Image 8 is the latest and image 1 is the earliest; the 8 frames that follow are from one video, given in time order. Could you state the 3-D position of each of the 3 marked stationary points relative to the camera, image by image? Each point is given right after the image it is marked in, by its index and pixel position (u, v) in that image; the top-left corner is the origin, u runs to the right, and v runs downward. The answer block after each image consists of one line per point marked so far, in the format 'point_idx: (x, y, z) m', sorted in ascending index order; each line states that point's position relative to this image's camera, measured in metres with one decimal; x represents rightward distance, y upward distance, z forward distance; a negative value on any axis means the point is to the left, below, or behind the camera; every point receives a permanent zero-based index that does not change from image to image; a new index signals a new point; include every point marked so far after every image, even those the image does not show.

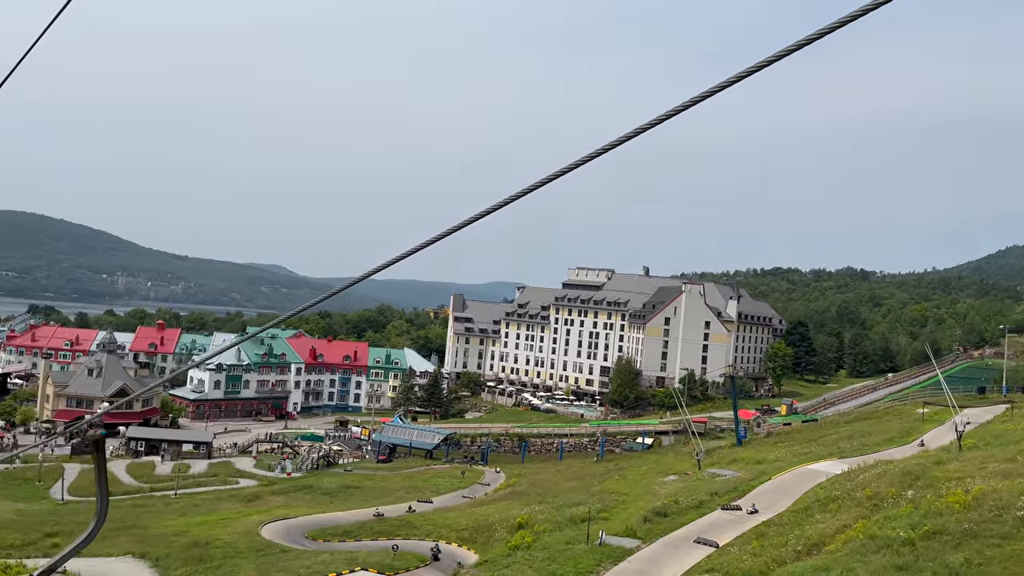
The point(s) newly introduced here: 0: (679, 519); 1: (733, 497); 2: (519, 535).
0: (+4.1, -5.7, +18.2) m
1: (+5.9, -5.5, +19.8) m
2: (+0.2, -6.3, +18.9) m
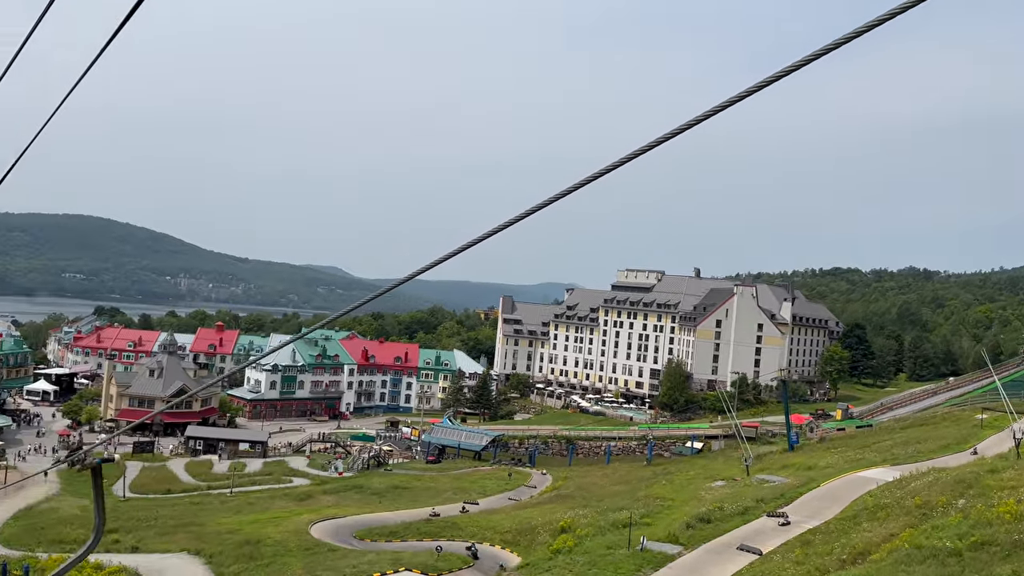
0: (+5.1, -5.8, +17.9) m
1: (+7.0, -5.6, +19.4) m
2: (+1.3, -6.4, +18.9) m
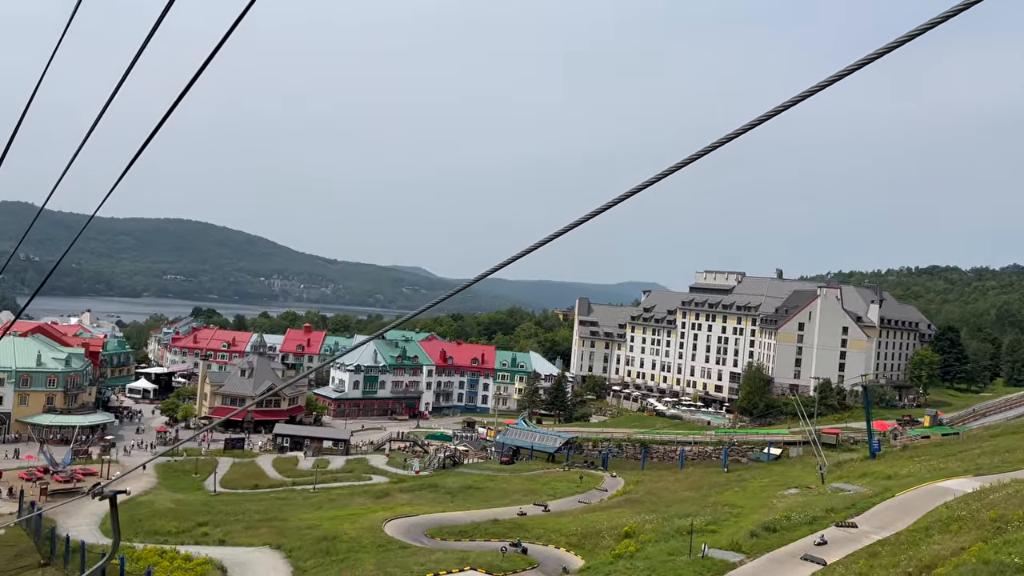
0: (+6.6, -5.9, +17.7) m
1: (+8.7, -5.8, +18.9) m
2: (+2.9, -6.6, +19.0) m
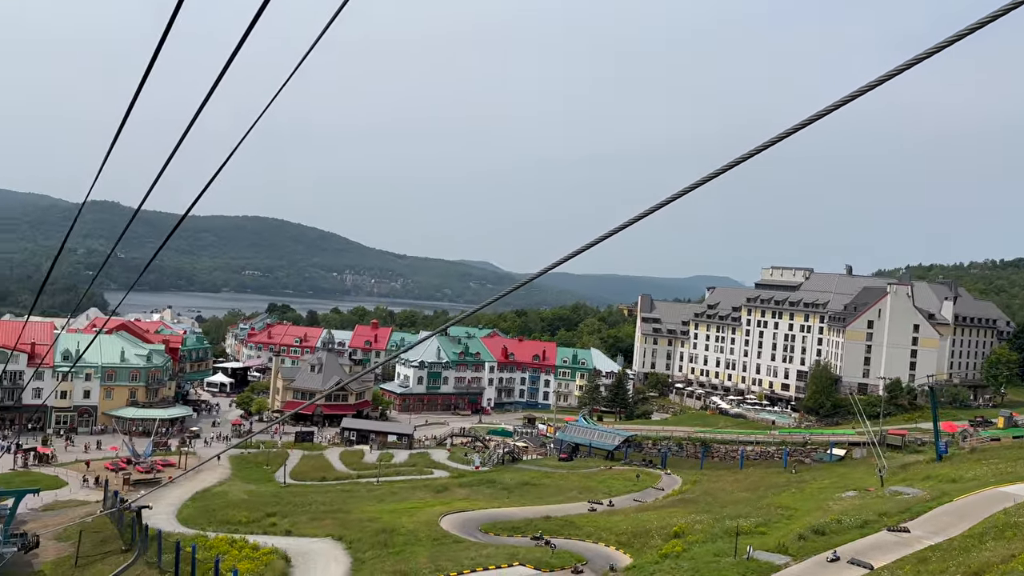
0: (+7.8, -6.0, +17.5) m
1: (+9.9, -5.8, +18.6) m
2: (+4.2, -6.7, +19.2) m
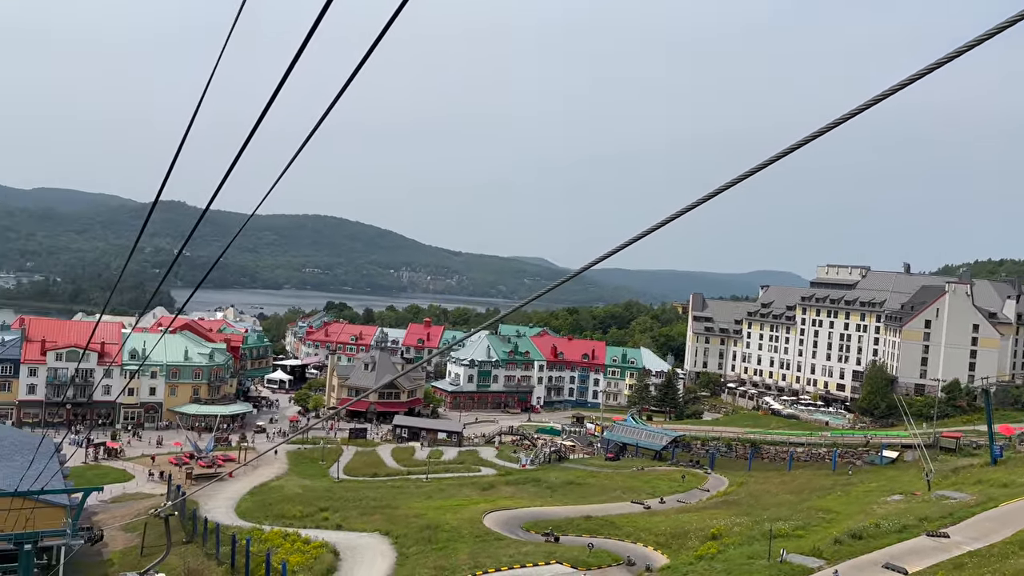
0: (+8.6, -6.1, +17.5) m
1: (+10.9, -5.9, +18.3) m
2: (+5.2, -6.8, +19.4) m
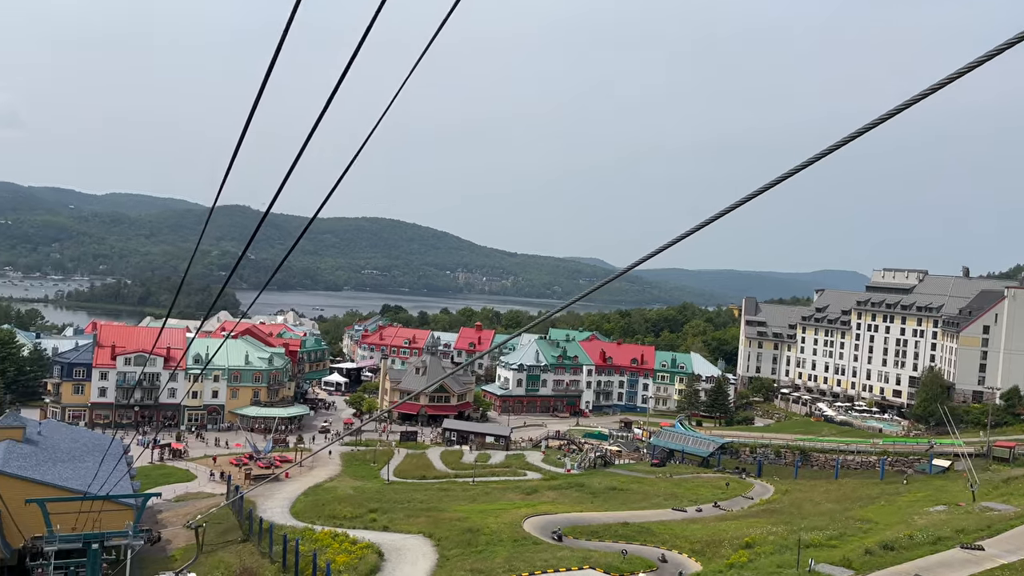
0: (+9.4, -6.4, +17.5) m
1: (+11.7, -6.2, +18.2) m
2: (+6.1, -7.1, +19.7) m
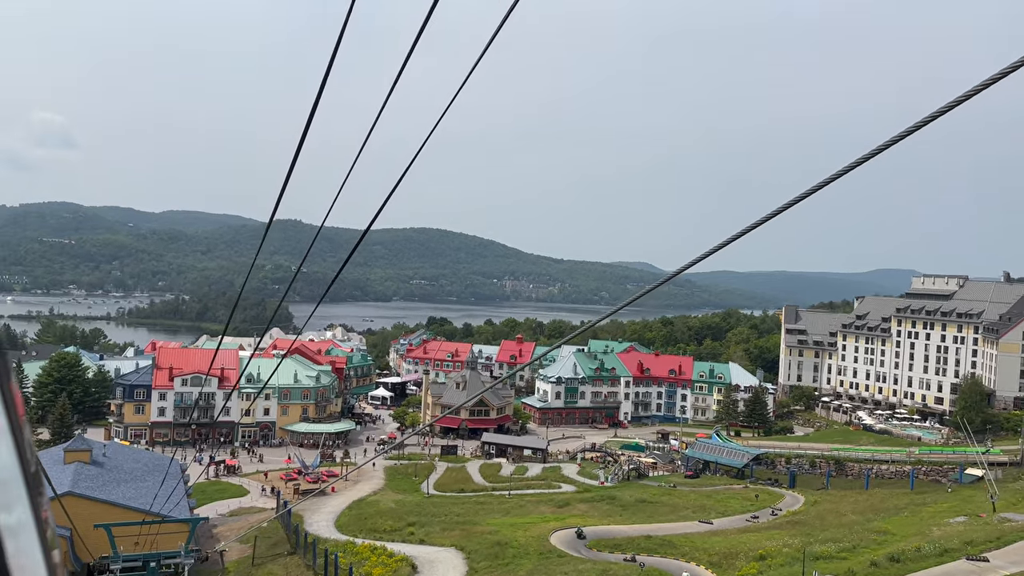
0: (+9.9, -7.0, +18.3) m
1: (+12.2, -6.7, +18.8) m
2: (+6.8, -7.8, +20.6) m
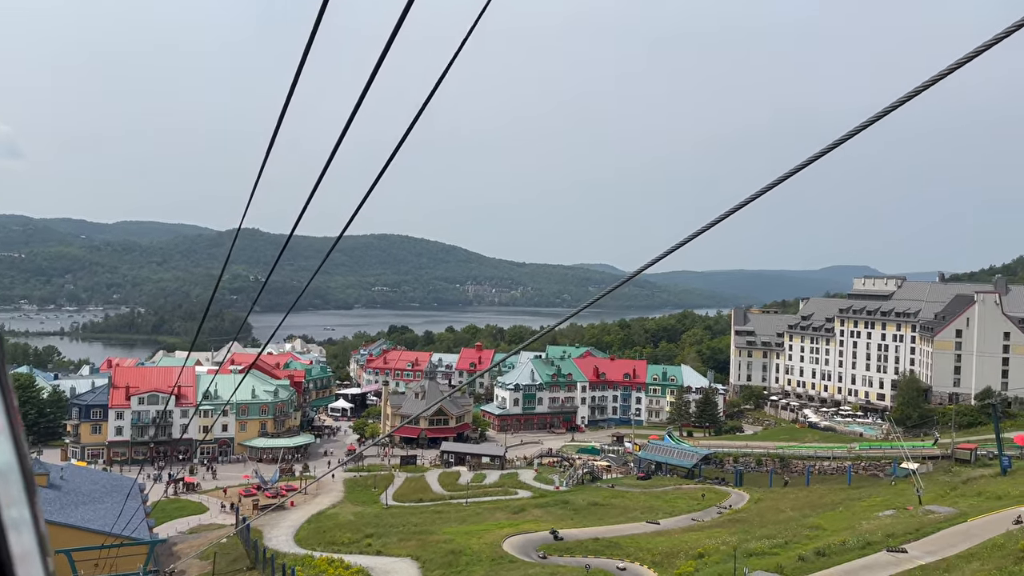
0: (+8.5, -7.3, +19.7) m
1: (+10.8, -7.0, +20.4) m
2: (+5.3, -8.2, +21.9) m
